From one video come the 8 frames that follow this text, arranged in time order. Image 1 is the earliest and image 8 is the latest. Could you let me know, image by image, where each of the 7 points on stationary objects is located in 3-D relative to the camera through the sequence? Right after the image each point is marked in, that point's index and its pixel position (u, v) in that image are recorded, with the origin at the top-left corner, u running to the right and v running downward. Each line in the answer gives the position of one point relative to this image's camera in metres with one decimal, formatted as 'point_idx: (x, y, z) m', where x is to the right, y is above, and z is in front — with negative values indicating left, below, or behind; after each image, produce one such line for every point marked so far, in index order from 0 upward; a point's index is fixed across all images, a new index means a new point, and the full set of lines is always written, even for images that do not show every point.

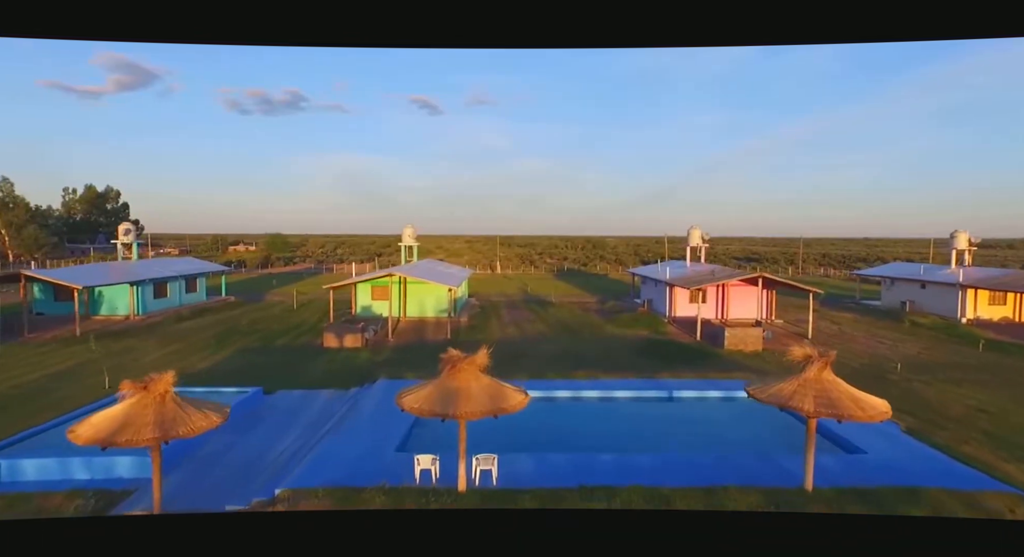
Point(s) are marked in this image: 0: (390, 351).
0: (-3.8, -2.3, +18.8) m
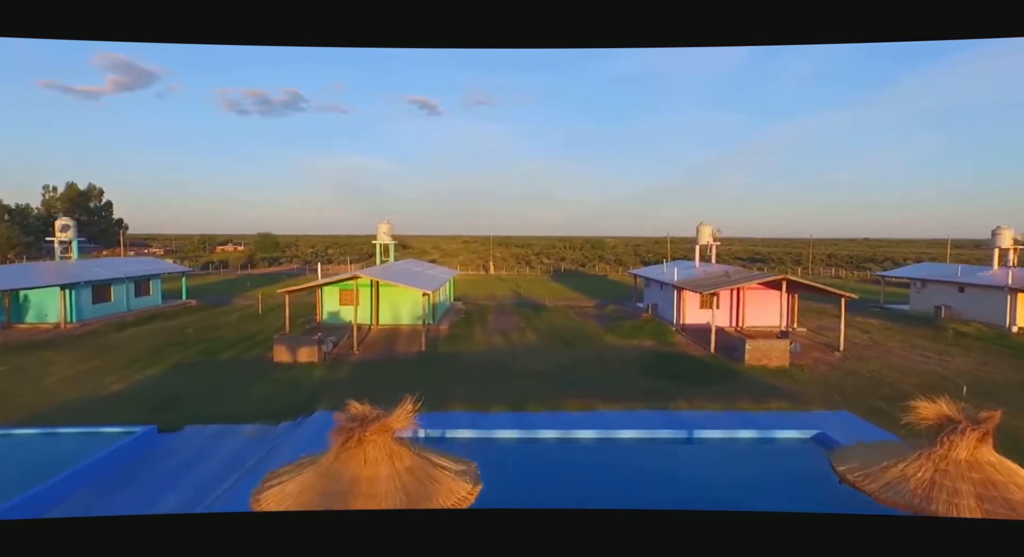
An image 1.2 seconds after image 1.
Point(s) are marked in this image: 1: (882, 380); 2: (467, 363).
0: (-4.3, -2.4, +16.0) m
1: (+9.0, -2.5, +14.8) m
2: (-1.4, -2.5, +17.3) m
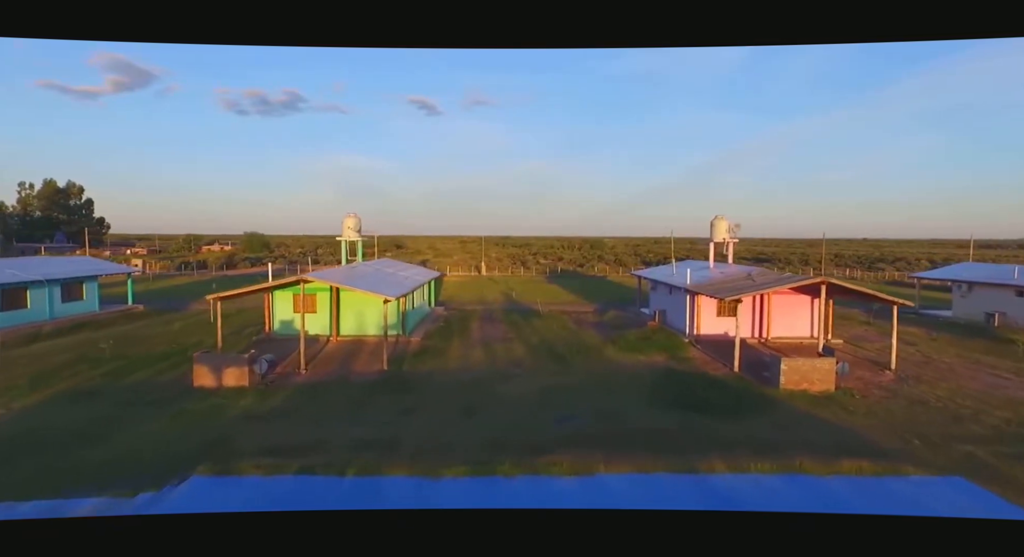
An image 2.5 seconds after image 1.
0: (-4.7, -2.5, +12.8) m
1: (+8.5, -2.5, +11.6) m
2: (-1.8, -2.6, +14.1) m
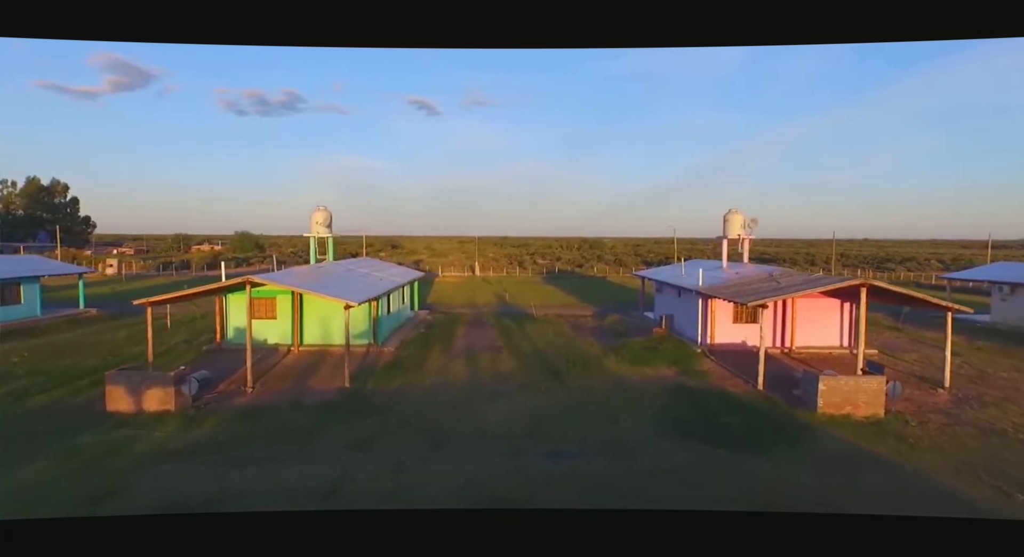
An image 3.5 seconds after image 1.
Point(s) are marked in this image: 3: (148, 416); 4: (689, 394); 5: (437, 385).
0: (-5.1, -2.5, +10.5) m
1: (+8.2, -2.6, +9.3) m
2: (-2.1, -2.6, +11.8) m
3: (-6.3, -2.4, +10.5) m
4: (+3.8, -2.5, +13.1) m
5: (-1.7, -2.4, +13.7) m
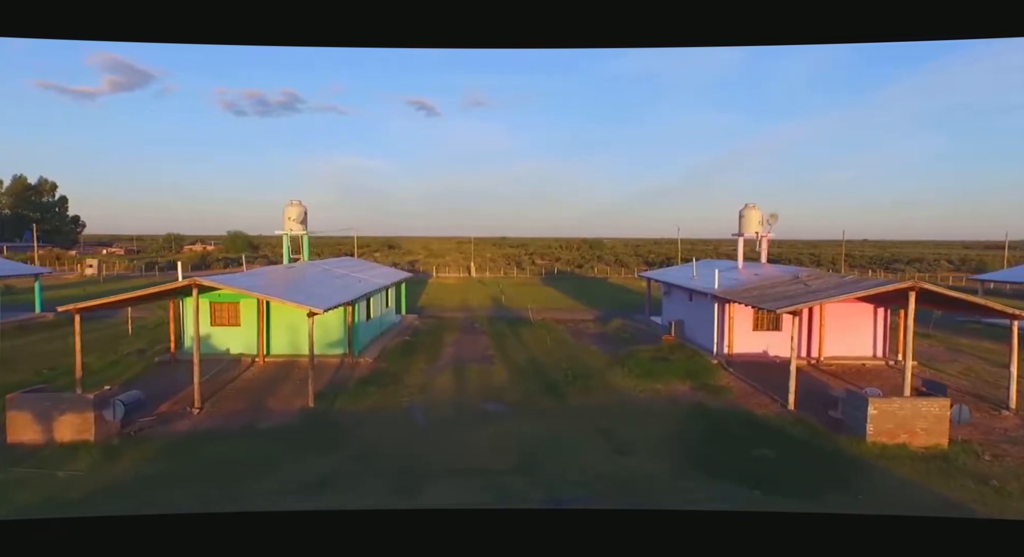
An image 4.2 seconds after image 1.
0: (-5.2, -2.6, +8.7) m
1: (+8.0, -2.6, +7.5) m
2: (-2.3, -2.6, +10.0) m
3: (-6.4, -2.4, +8.7) m
4: (+3.7, -2.5, +11.3) m
5: (-1.8, -2.4, +11.9) m
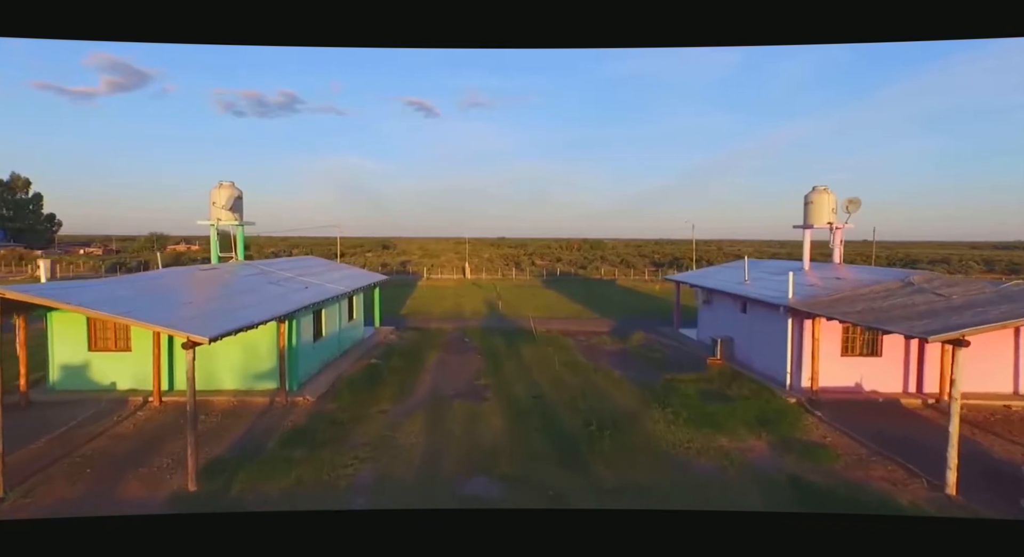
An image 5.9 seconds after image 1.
0: (-5.2, -2.7, +4.6) m
1: (+8.0, -2.7, +3.4) m
2: (-2.3, -2.7, +5.9) m
3: (-6.4, -2.5, +4.6) m
4: (+3.6, -2.6, +7.2) m
5: (-1.9, -2.5, +7.8) m
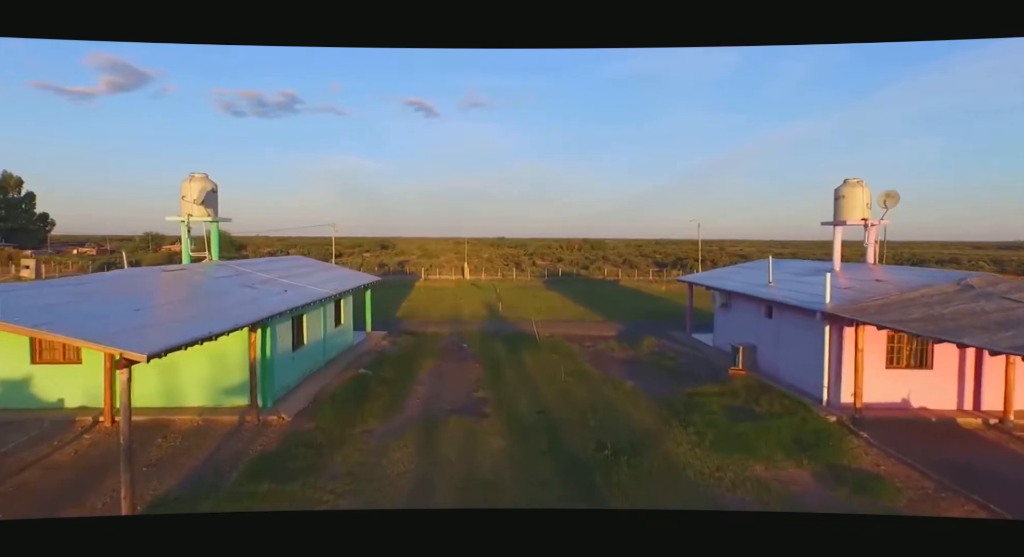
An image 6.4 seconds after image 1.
0: (-5.2, -2.7, +3.3) m
1: (+8.1, -2.7, +2.2) m
2: (-2.3, -2.8, +4.7) m
3: (-6.4, -2.6, +3.3) m
4: (+3.7, -2.7, +6.0) m
5: (-1.8, -2.6, +6.5) m
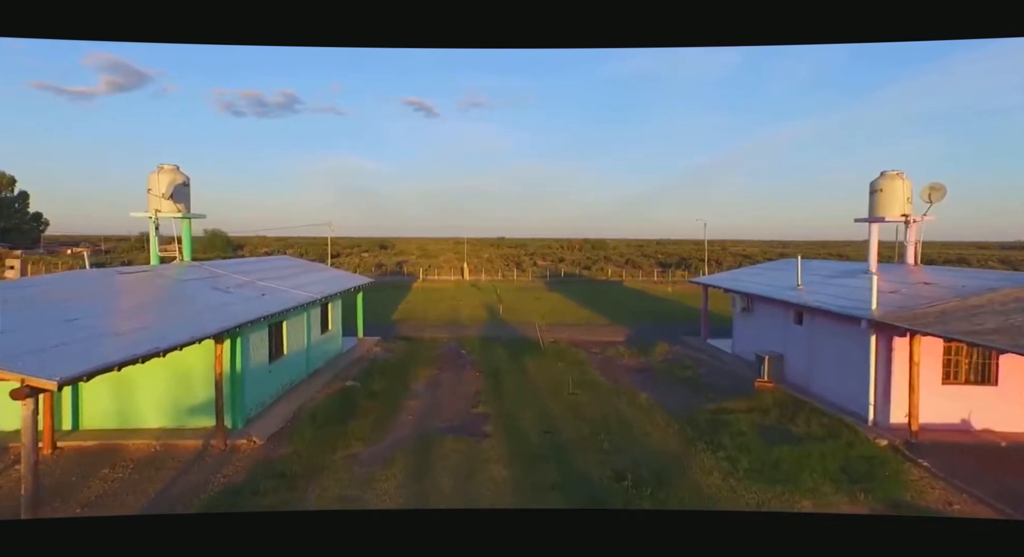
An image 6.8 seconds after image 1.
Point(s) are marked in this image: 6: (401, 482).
0: (-5.1, -2.7, +2.1) m
1: (+8.1, -2.8, +1.0) m
2: (-2.2, -2.8, +3.5) m
3: (-6.3, -2.6, +2.2) m
4: (+3.7, -2.7, +4.8) m
5: (-1.8, -2.6, +5.4) m
6: (-1.4, -2.4, +7.6) m
